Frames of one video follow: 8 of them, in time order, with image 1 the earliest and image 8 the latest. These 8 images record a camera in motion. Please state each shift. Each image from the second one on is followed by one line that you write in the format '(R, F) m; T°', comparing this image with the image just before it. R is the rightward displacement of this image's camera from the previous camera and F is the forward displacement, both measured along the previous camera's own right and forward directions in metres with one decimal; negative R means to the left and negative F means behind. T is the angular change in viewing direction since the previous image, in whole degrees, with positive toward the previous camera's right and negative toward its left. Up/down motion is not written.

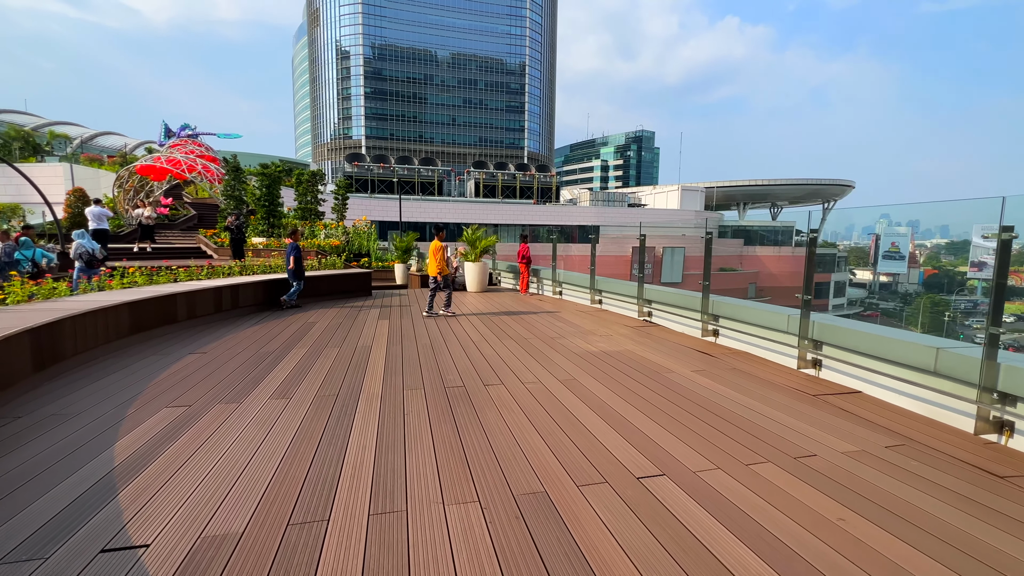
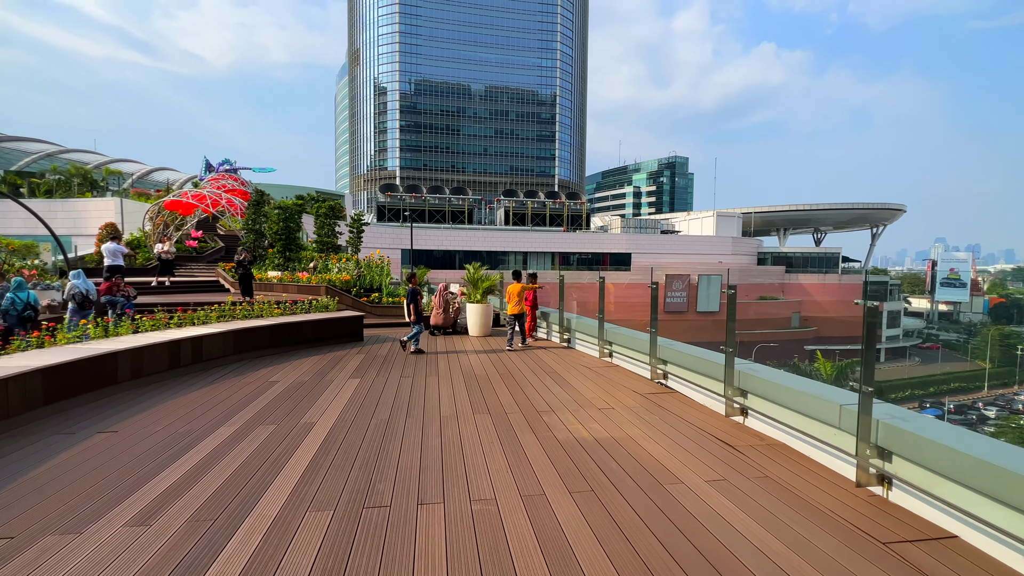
(+0.5, +0.8) m; -4°
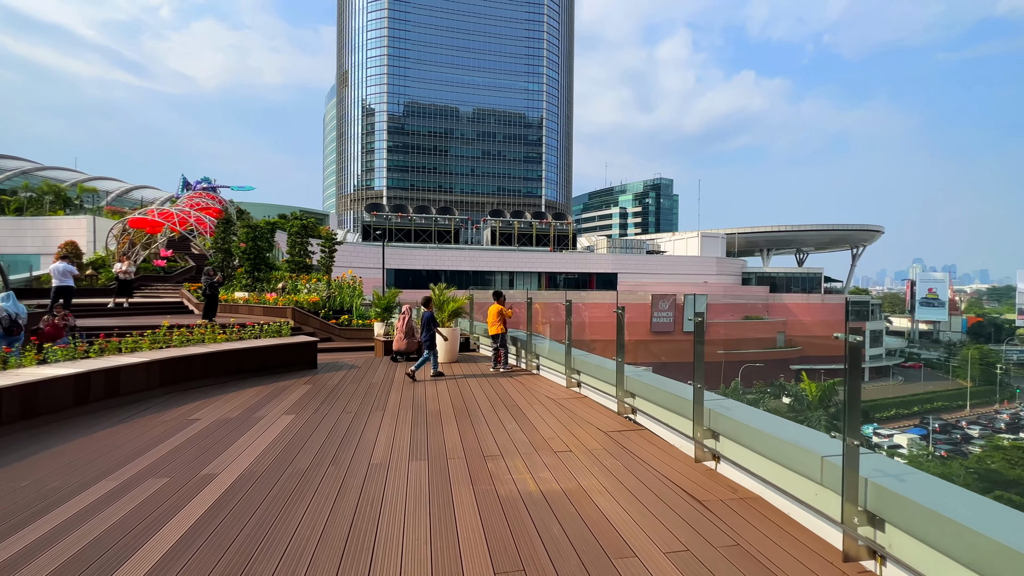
(+0.4, +0.5) m; +1°
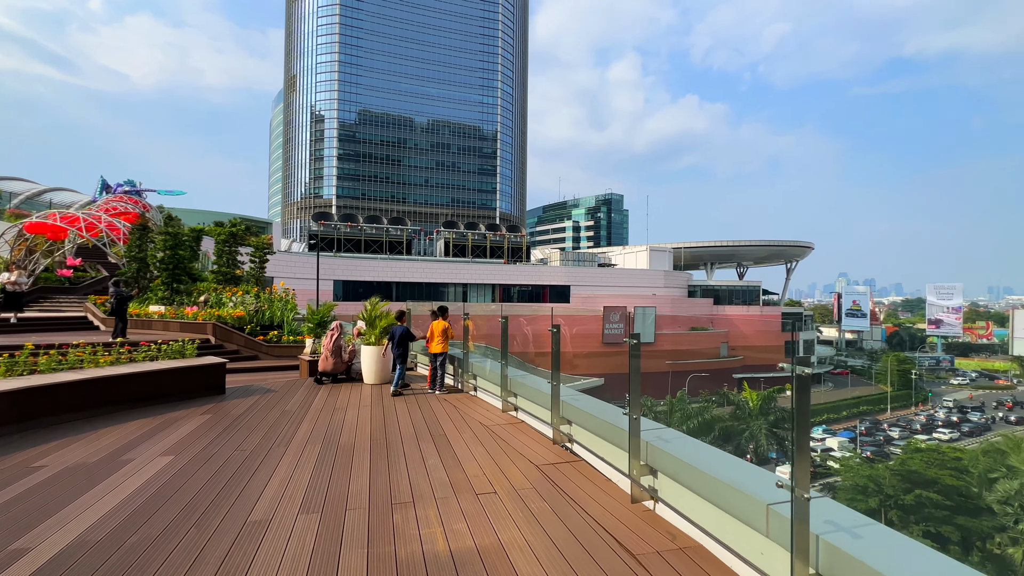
(+0.3, +0.4) m; +6°
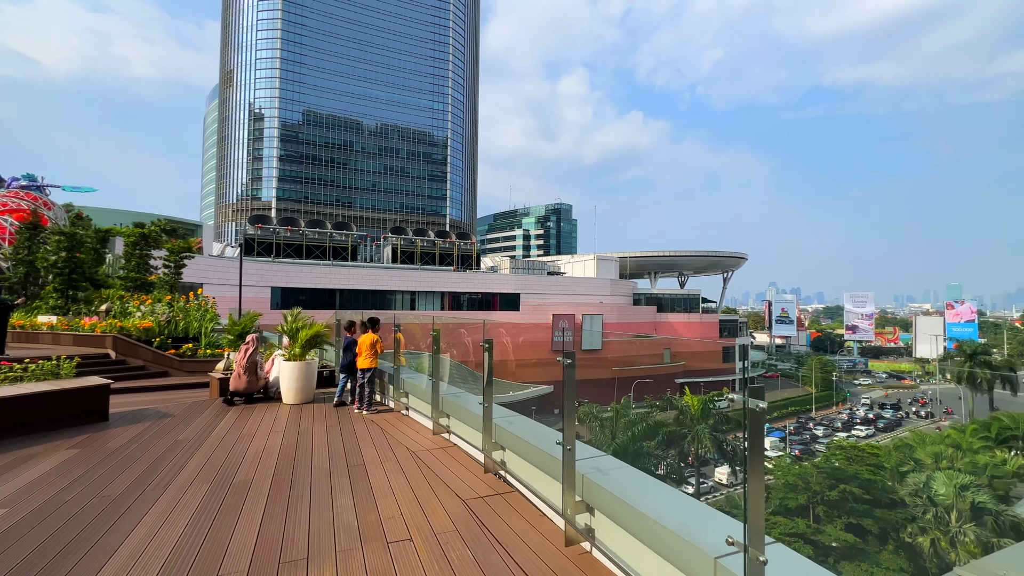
(+0.2, +0.4) m; +6°
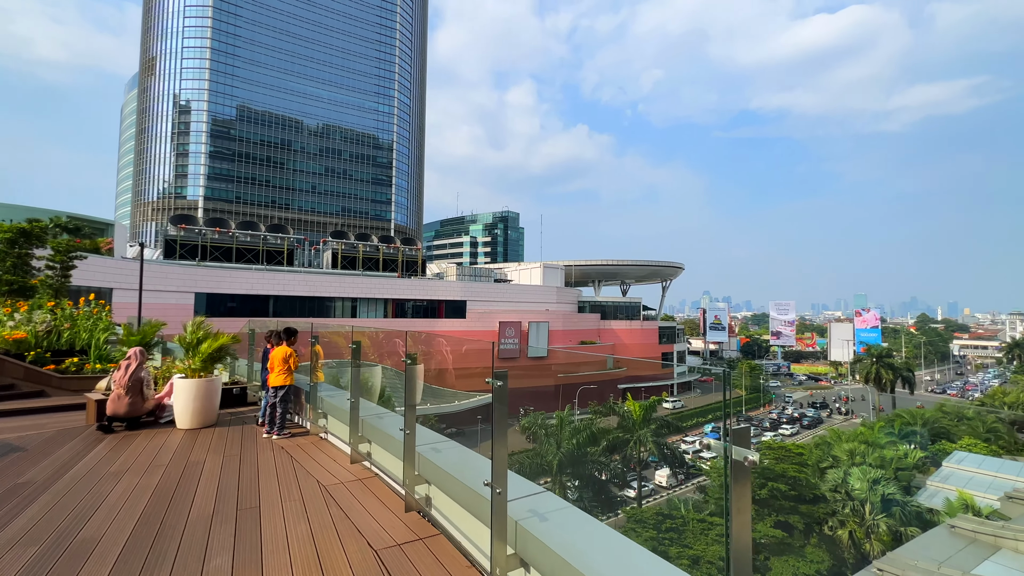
(+0.1, +0.5) m; +7°
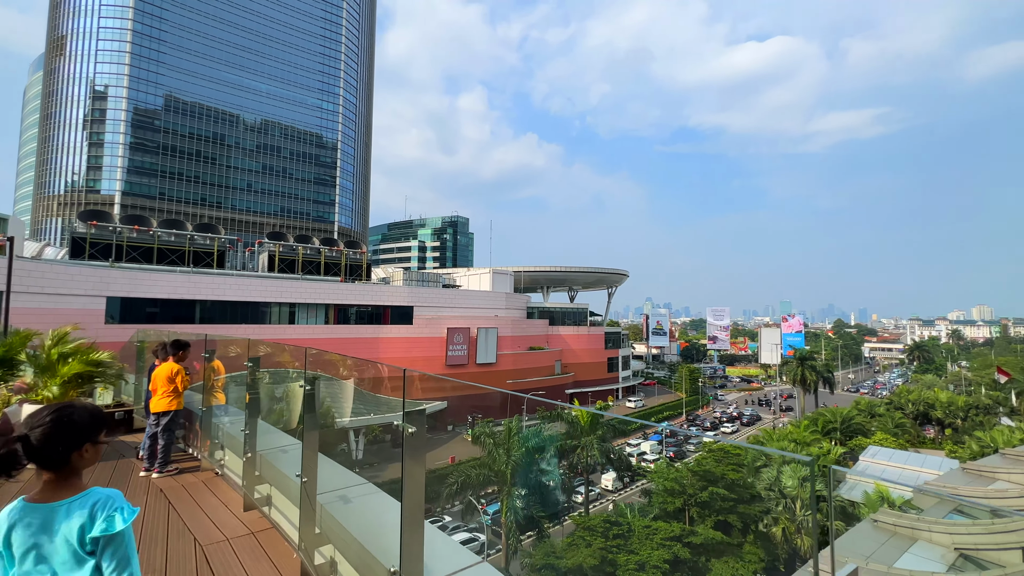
(+0.1, +0.6) m; +6°
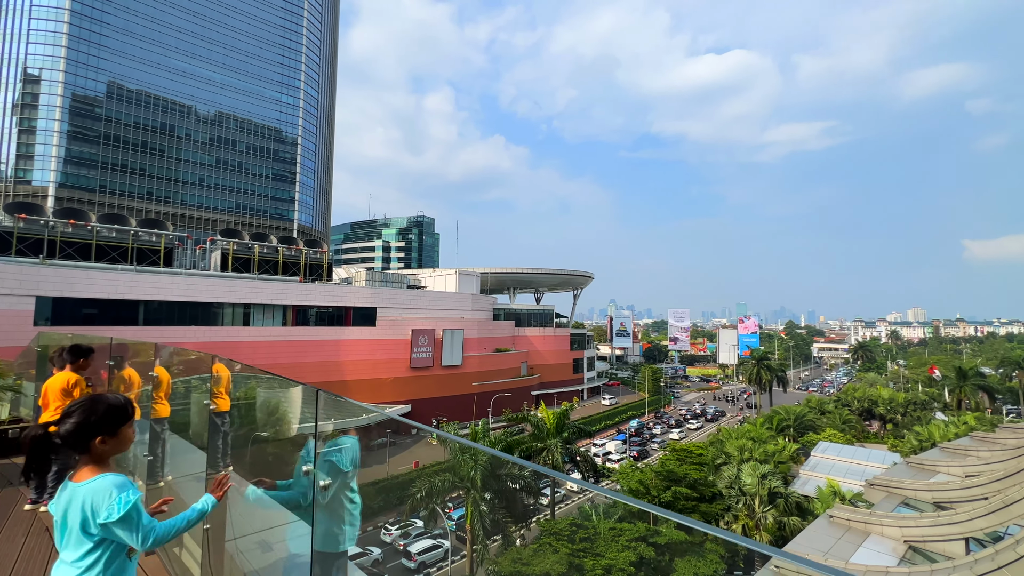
(0.0, +0.5) m; +4°
